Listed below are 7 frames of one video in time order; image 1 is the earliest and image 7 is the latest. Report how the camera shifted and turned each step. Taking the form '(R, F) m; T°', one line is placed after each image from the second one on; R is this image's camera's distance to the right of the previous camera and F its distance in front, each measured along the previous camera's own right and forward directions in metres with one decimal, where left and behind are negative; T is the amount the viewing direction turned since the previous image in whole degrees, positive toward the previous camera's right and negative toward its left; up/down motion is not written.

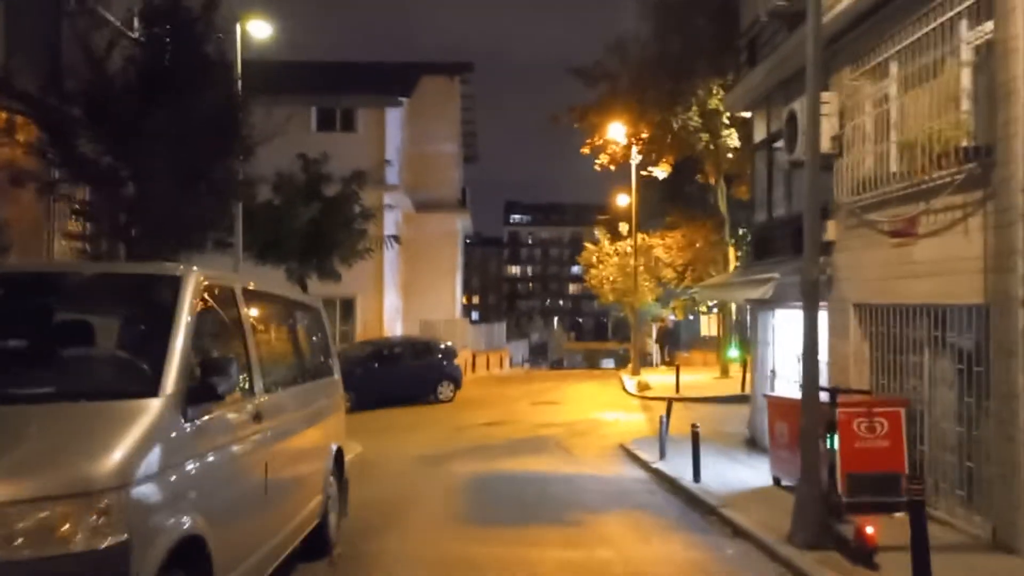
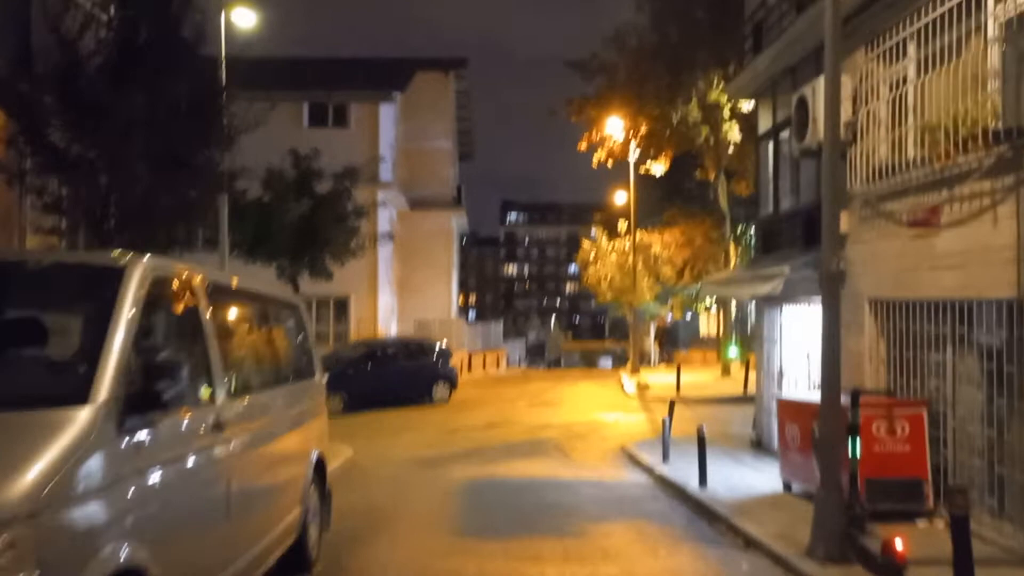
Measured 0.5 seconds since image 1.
(0.0, +0.7) m; 0°
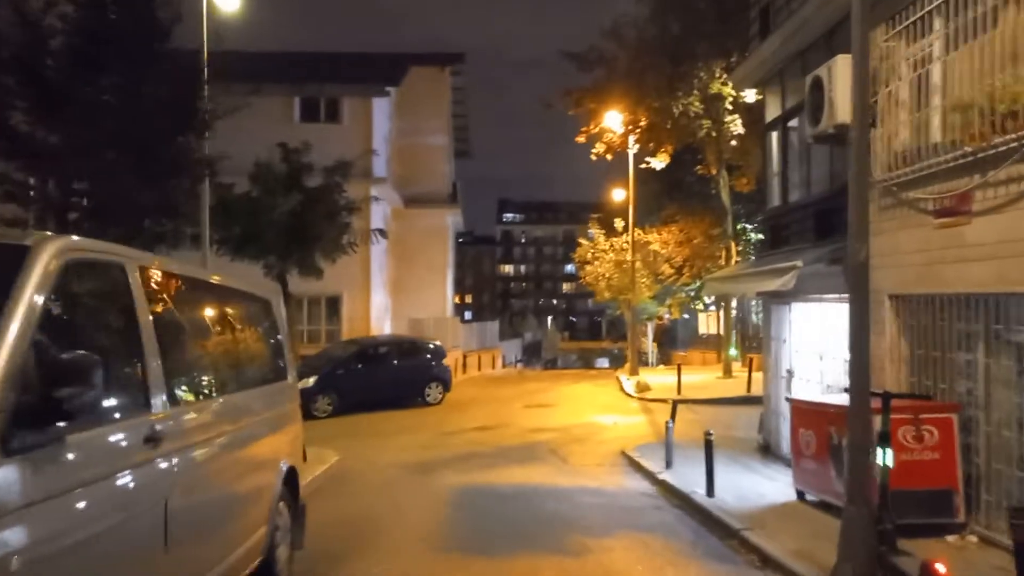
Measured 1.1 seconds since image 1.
(0.0, +0.9) m; 0°
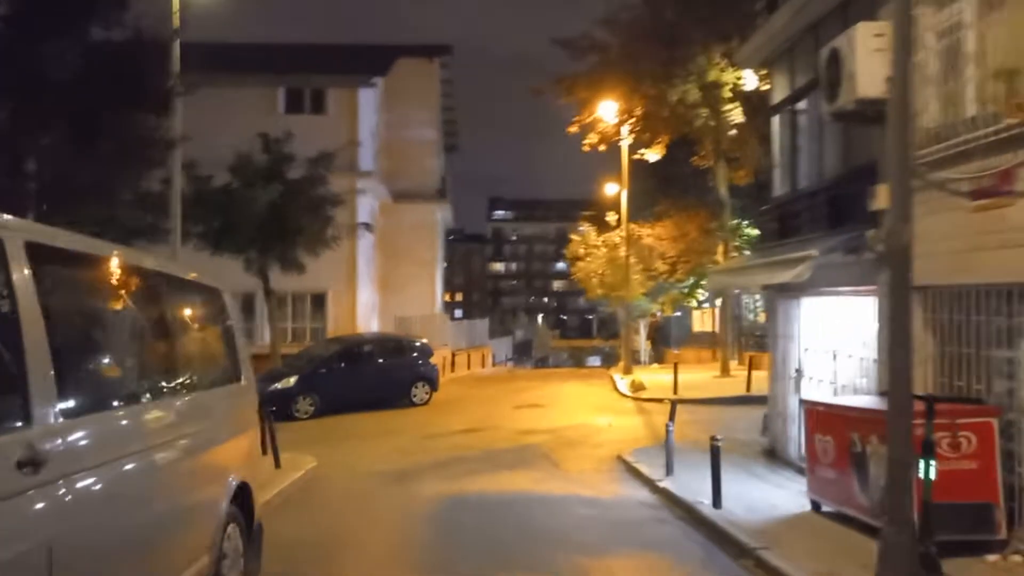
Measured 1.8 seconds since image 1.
(0.0, +1.1) m; 0°
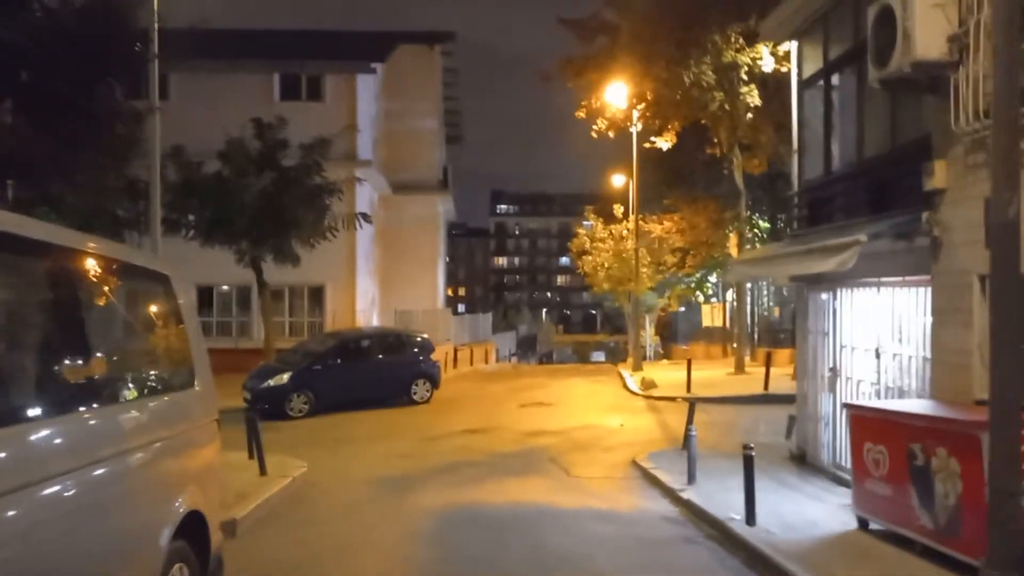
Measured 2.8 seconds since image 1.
(0.0, +1.3) m; 0°
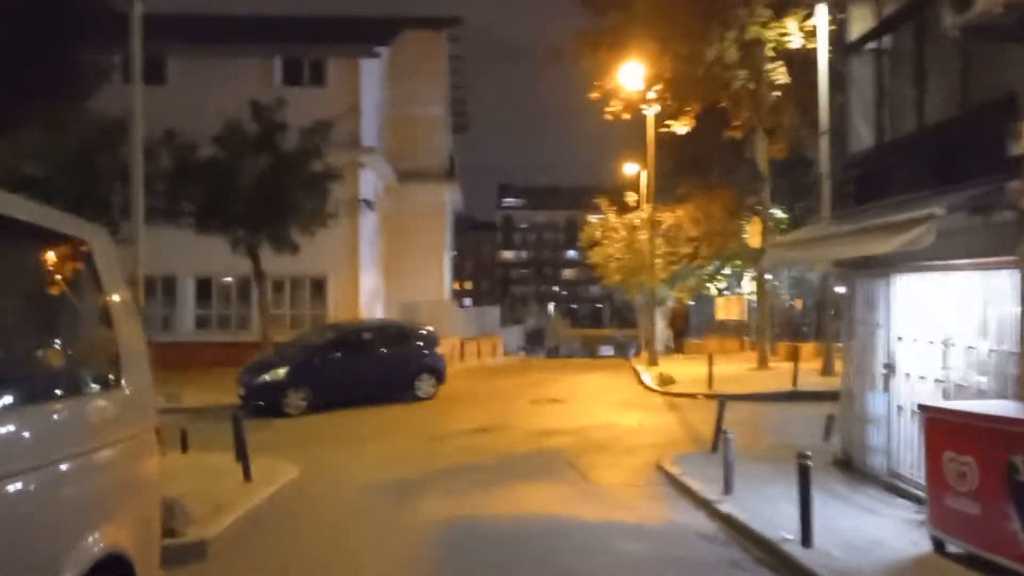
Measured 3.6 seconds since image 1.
(-0.1, +1.5) m; 0°
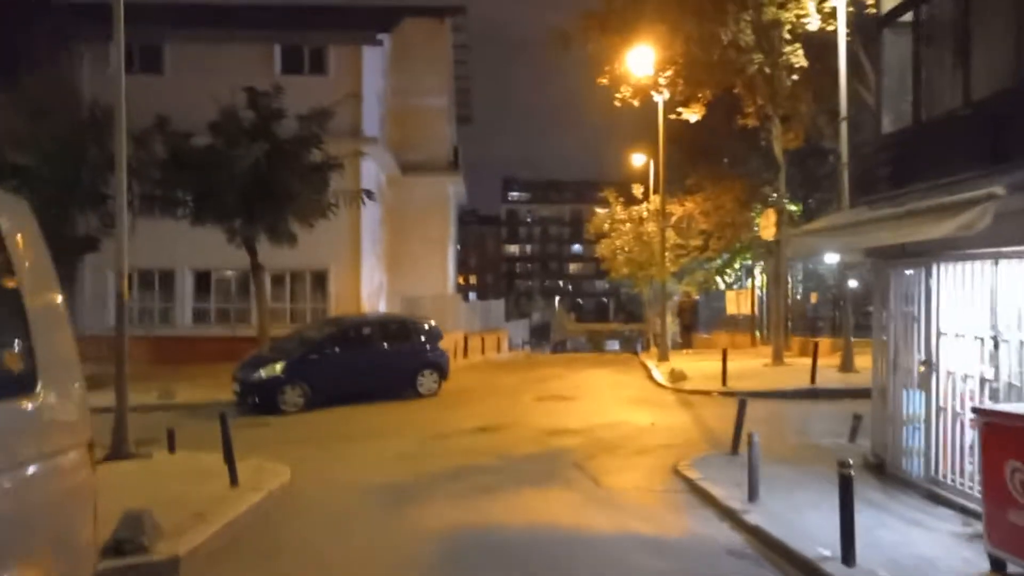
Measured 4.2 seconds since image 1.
(0.0, +0.9) m; 0°
